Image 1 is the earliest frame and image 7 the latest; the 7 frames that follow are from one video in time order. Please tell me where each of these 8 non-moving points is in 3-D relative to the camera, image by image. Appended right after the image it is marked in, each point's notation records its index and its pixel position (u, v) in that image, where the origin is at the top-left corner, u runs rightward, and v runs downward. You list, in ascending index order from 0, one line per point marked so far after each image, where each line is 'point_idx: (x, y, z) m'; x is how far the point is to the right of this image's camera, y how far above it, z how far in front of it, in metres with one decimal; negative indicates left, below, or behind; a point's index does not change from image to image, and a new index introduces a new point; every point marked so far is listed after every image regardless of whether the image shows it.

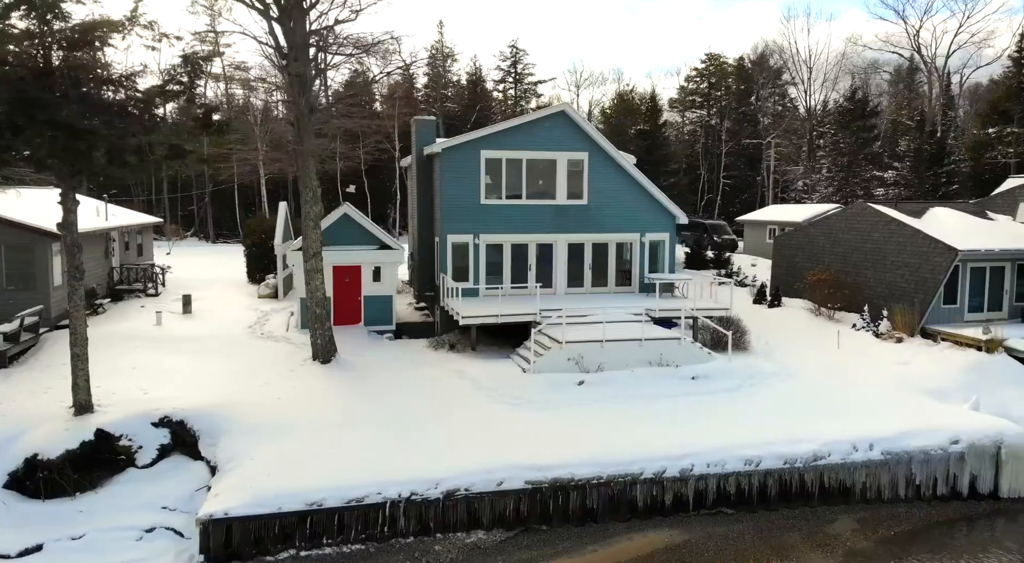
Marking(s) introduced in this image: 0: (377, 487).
0: (-2.1, -3.2, +10.4) m
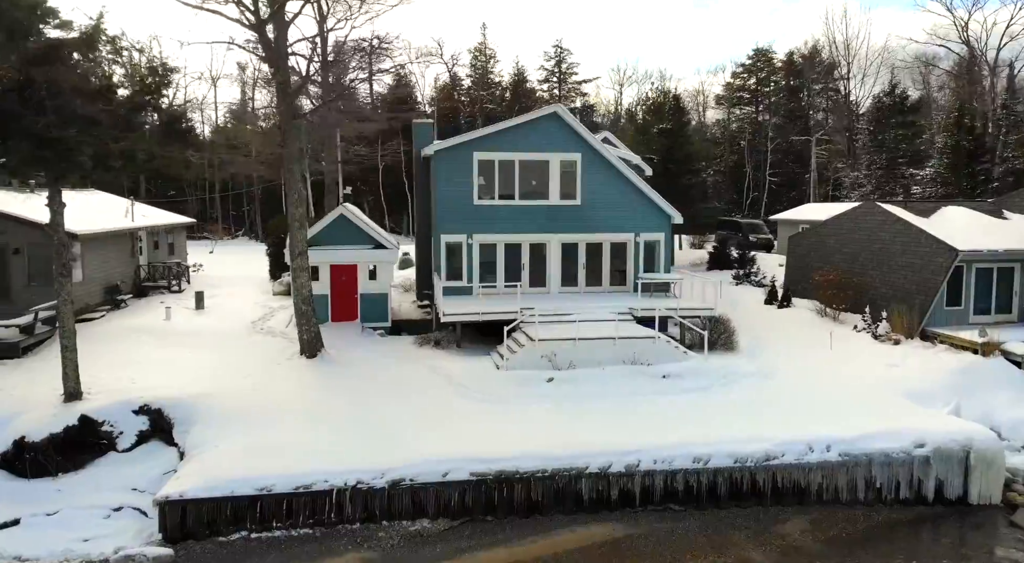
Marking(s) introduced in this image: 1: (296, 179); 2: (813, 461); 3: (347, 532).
0: (-3.0, -3.1, +10.9) m
1: (-5.3, +2.4, +16.3) m
2: (+5.2, -3.1, +11.8) m
3: (-2.7, -4.0, +10.8) m
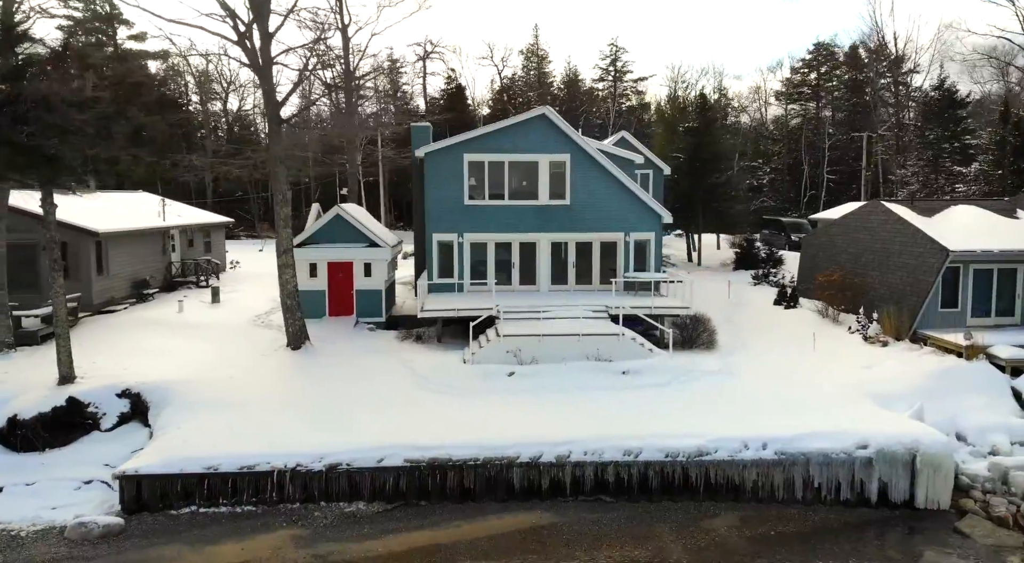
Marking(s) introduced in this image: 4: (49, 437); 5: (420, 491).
0: (-4.2, -3.0, +11.6) m
1: (-5.9, +2.6, +17.2) m
2: (+4.1, -3.1, +11.8) m
3: (-3.9, -3.9, +11.5) m
4: (-9.2, -3.1, +13.3) m
5: (-1.6, -3.7, +11.8) m
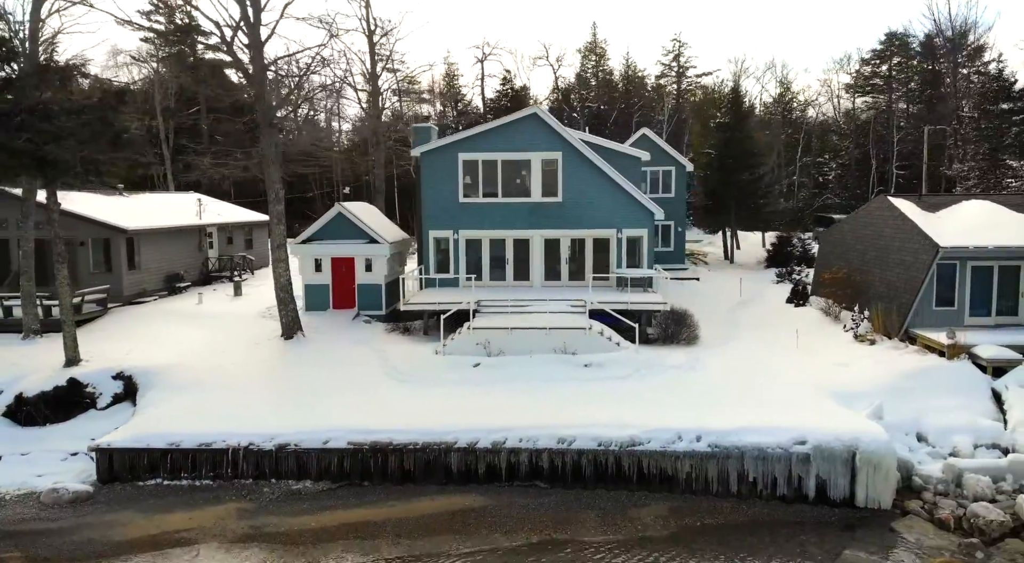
0: (-5.3, -2.9, +12.5) m
1: (-6.4, +2.7, +18.2) m
2: (+2.9, -2.9, +11.8) m
3: (-5.0, -3.7, +12.4) m
4: (-10.1, -2.9, +14.7) m
5: (-2.7, -3.5, +12.4) m
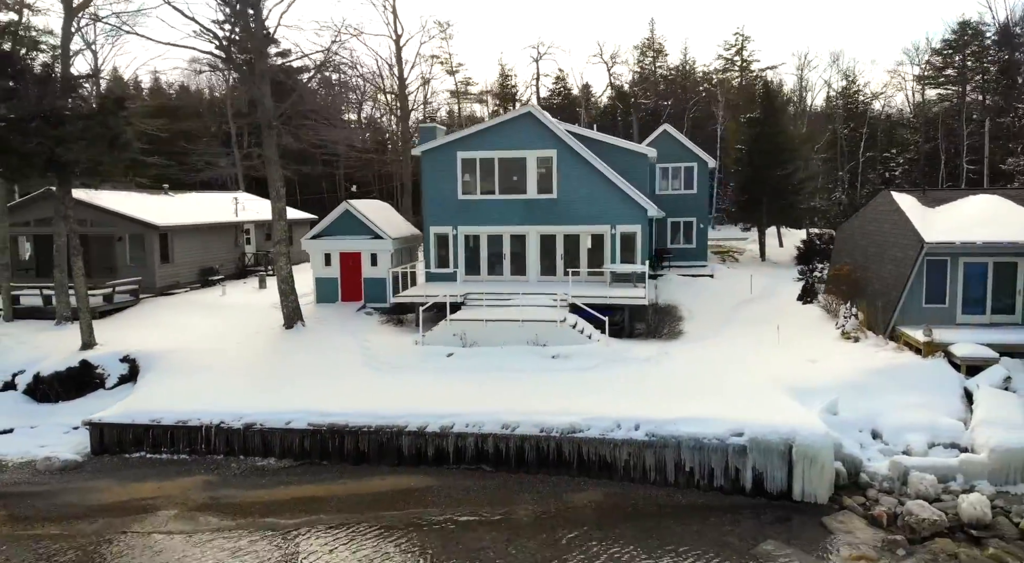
0: (-6.3, -2.7, +13.6) m
1: (-6.8, +2.9, +19.3) m
2: (+1.9, -2.8, +12.1) m
3: (-6.0, -3.6, +13.4) m
4: (-10.8, -2.6, +16.2) m
5: (-3.7, -3.3, +13.2) m
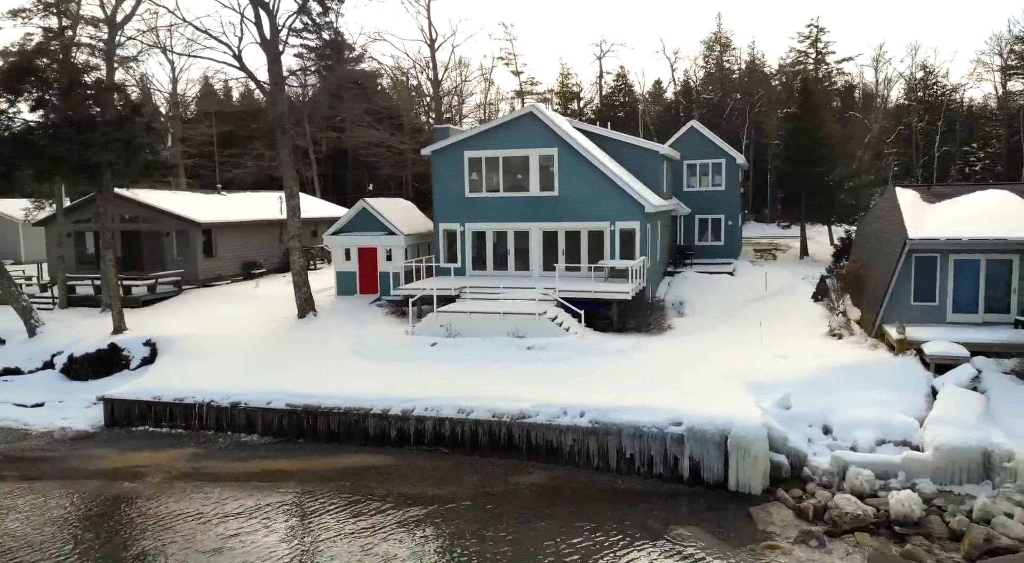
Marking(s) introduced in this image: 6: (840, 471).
0: (-7.0, -2.5, +14.9) m
1: (-6.9, +3.2, +20.7) m
2: (+0.9, -2.7, +12.5) m
3: (-6.7, -3.3, +14.7) m
4: (-11.2, -2.4, +18.0) m
5: (-4.5, -3.1, +14.3) m
6: (+5.6, -3.2, +11.5) m
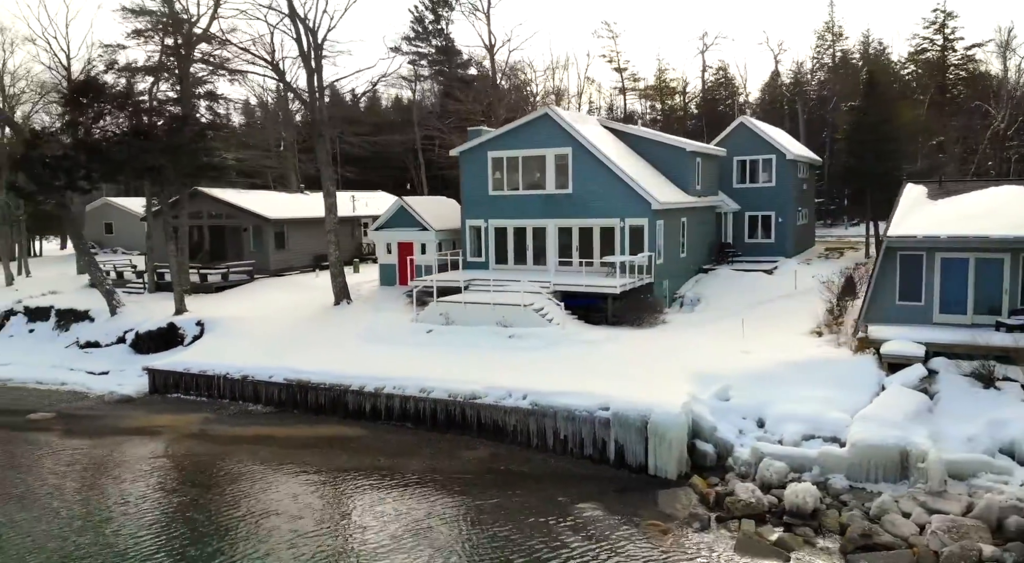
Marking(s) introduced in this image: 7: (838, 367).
0: (-7.6, -2.2, +17.2) m
1: (-6.4, +3.5, +22.9) m
2: (-0.1, -2.5, +13.6) m
3: (-7.4, -3.1, +17.0) m
4: (-11.2, -2.0, +21.0) m
5: (-5.2, -2.9, +16.2) m
6: (+4.3, -3.2, +11.7) m
7: (+6.6, -1.6, +13.5) m
